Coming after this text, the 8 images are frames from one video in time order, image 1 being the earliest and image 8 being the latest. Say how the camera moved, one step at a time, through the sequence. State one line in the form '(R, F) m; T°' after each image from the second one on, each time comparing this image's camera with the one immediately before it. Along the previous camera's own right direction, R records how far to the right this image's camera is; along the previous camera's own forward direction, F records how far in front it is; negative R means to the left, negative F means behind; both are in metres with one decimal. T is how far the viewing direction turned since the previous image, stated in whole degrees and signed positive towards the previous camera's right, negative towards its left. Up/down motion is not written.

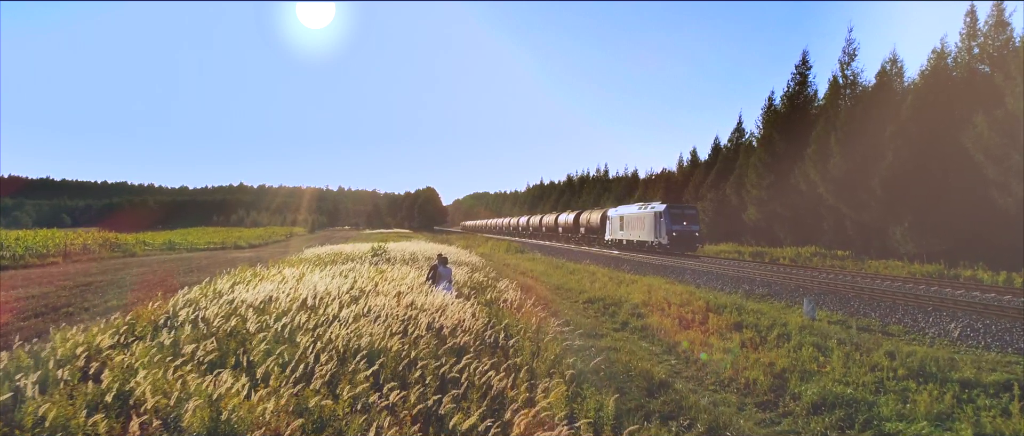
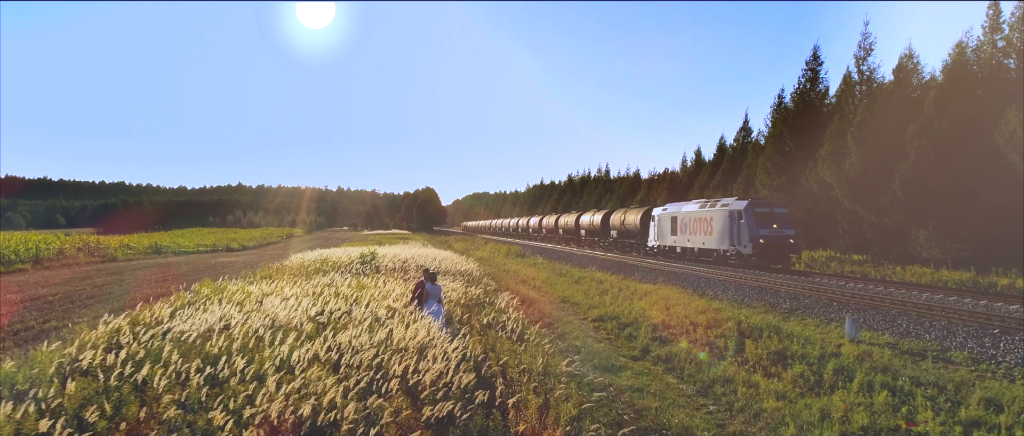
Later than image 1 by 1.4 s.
(0.0, +1.5) m; 0°
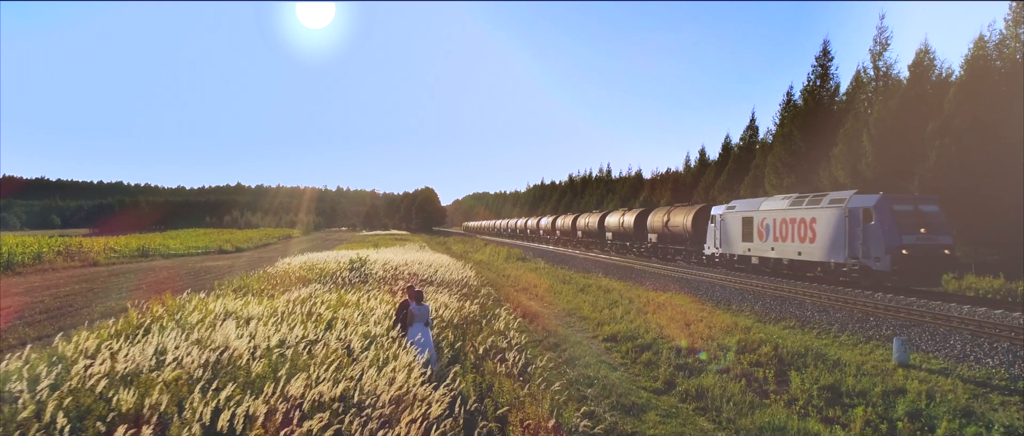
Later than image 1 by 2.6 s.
(0.0, +1.3) m; 0°
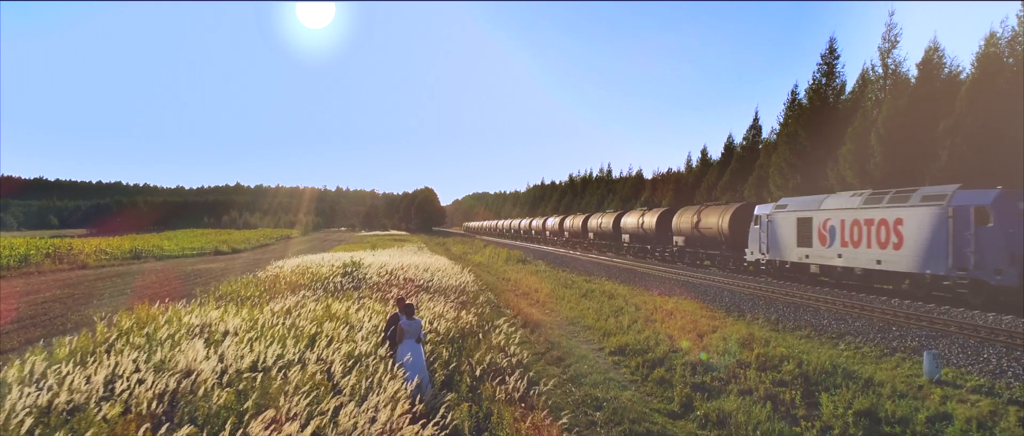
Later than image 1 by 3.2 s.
(0.0, +0.7) m; 0°
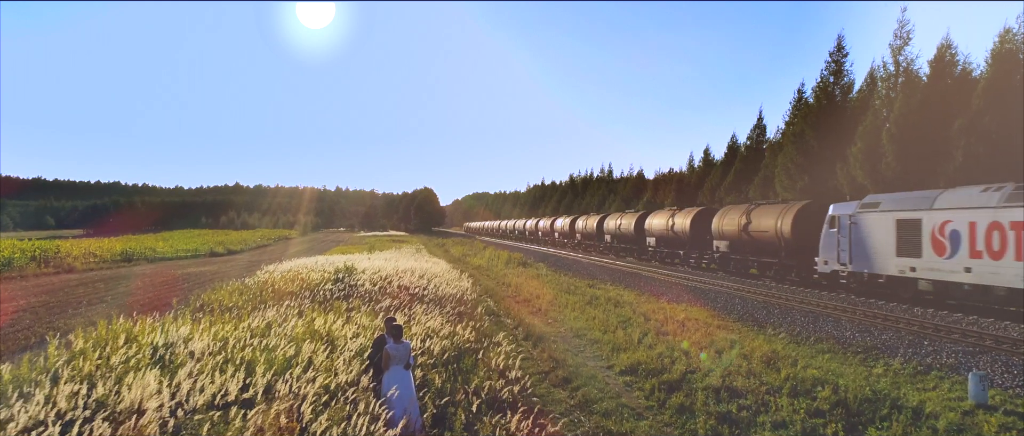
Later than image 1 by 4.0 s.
(0.0, +0.8) m; 0°
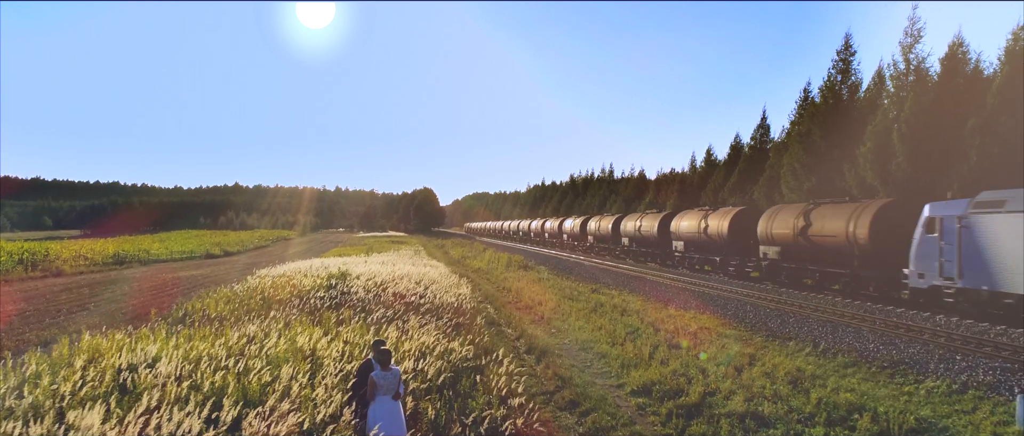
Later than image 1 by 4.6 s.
(0.0, +0.7) m; 0°
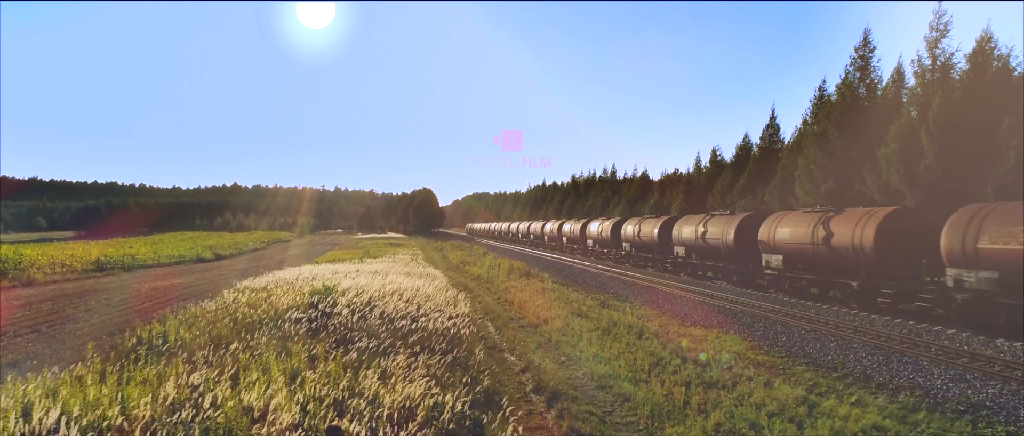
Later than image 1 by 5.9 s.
(-0.1, +1.6) m; 0°
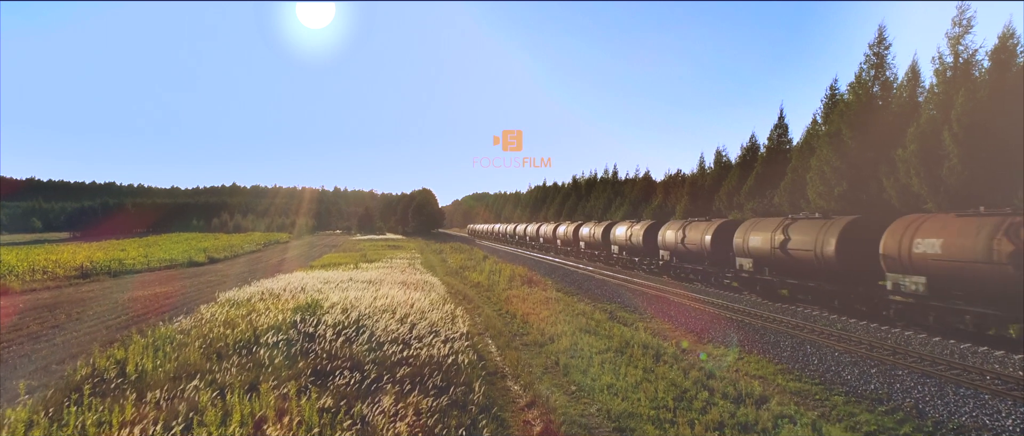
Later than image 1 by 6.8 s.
(-0.1, +1.2) m; 0°
